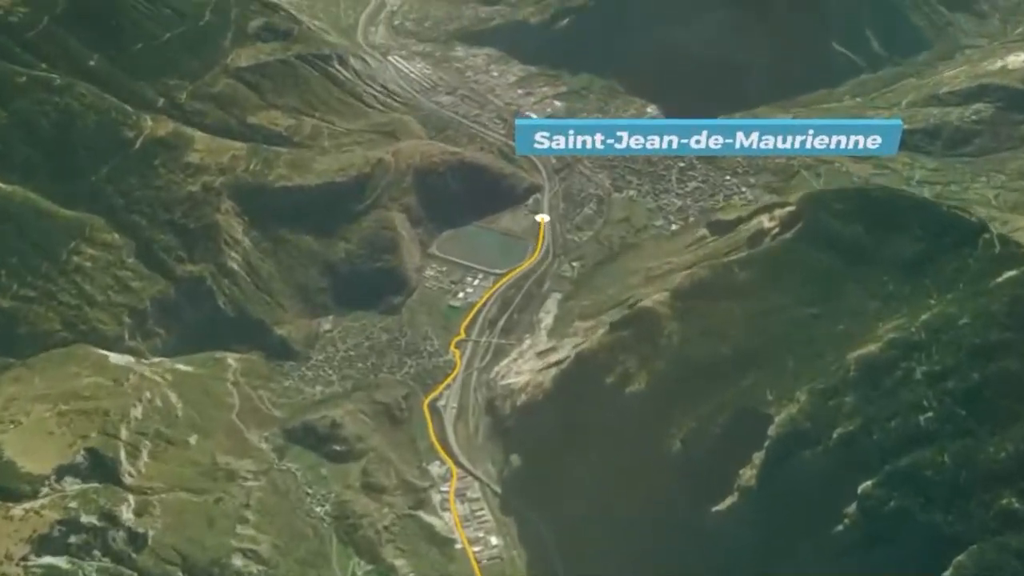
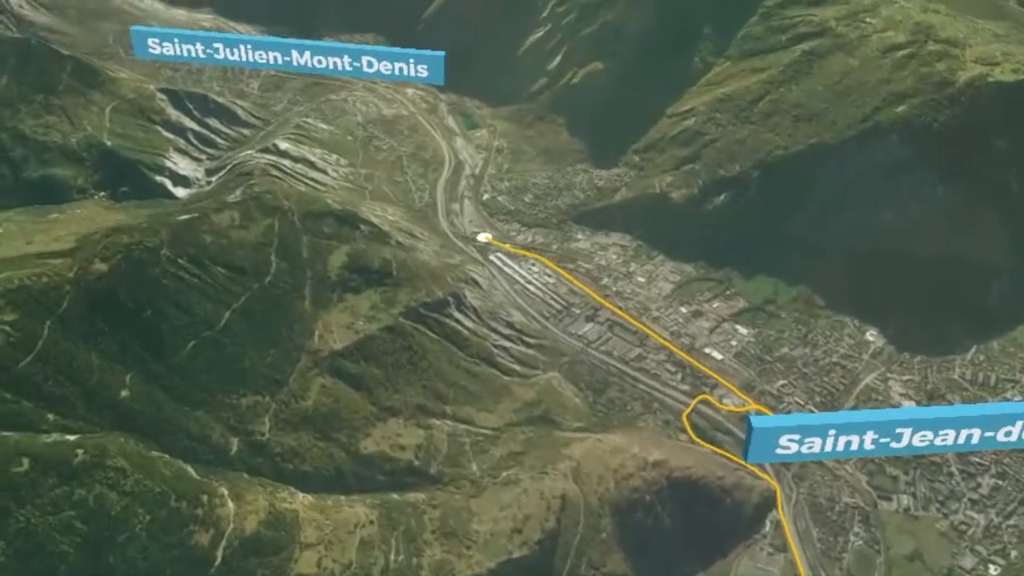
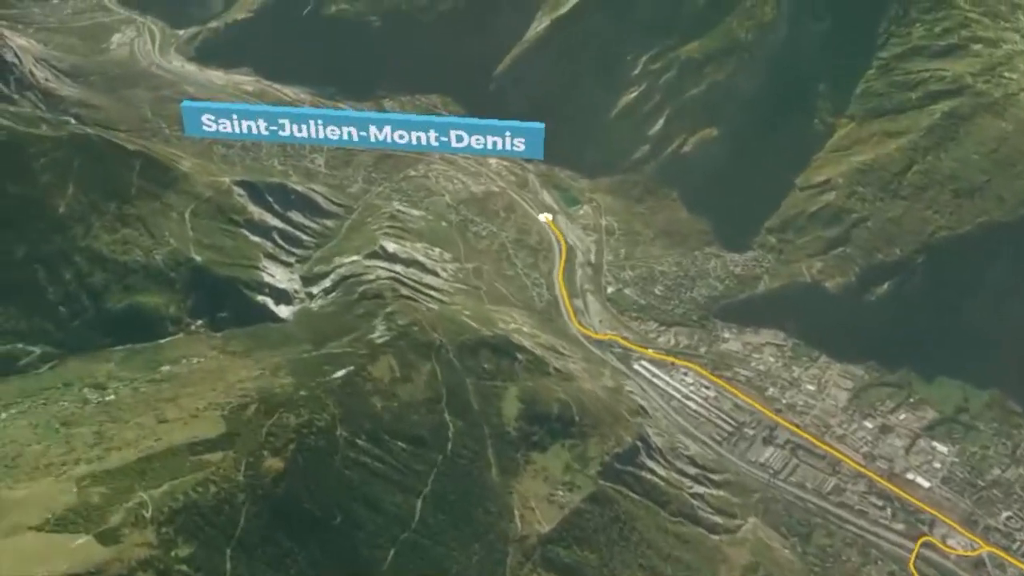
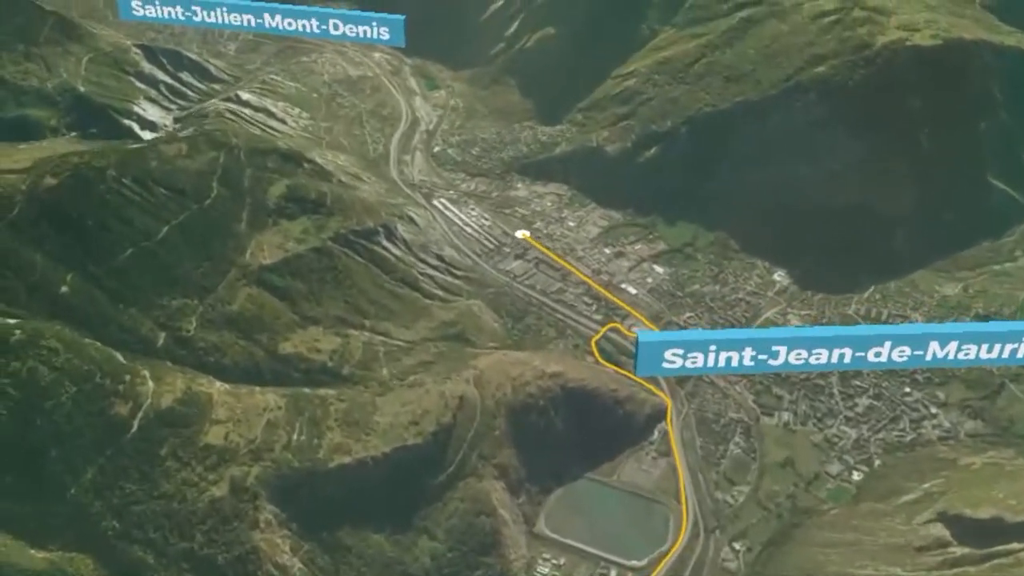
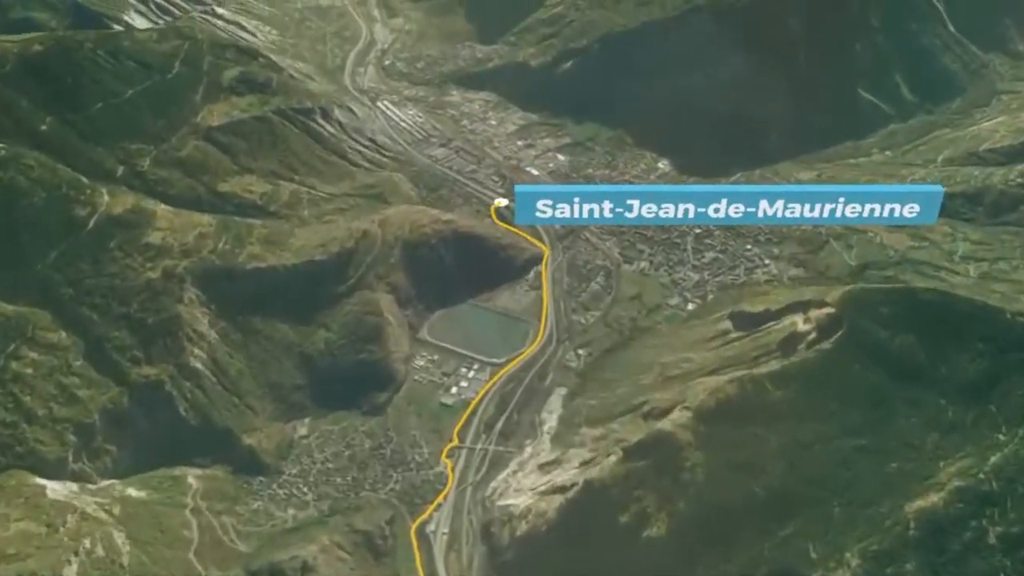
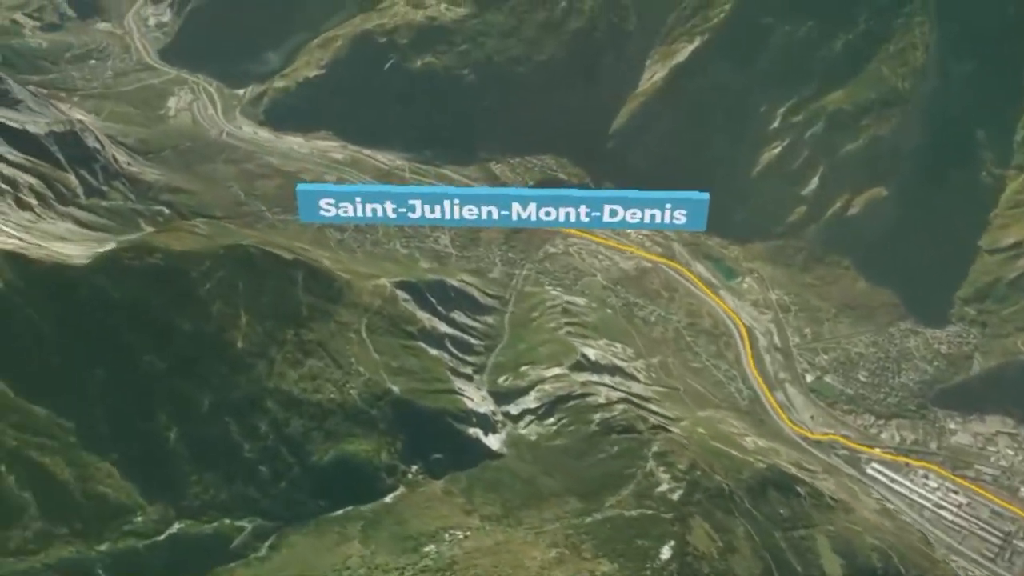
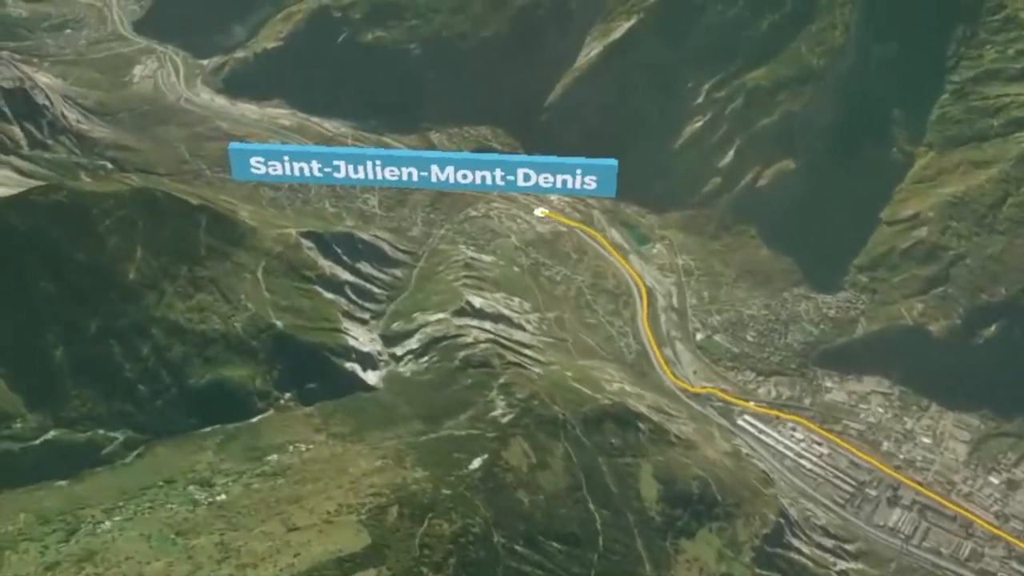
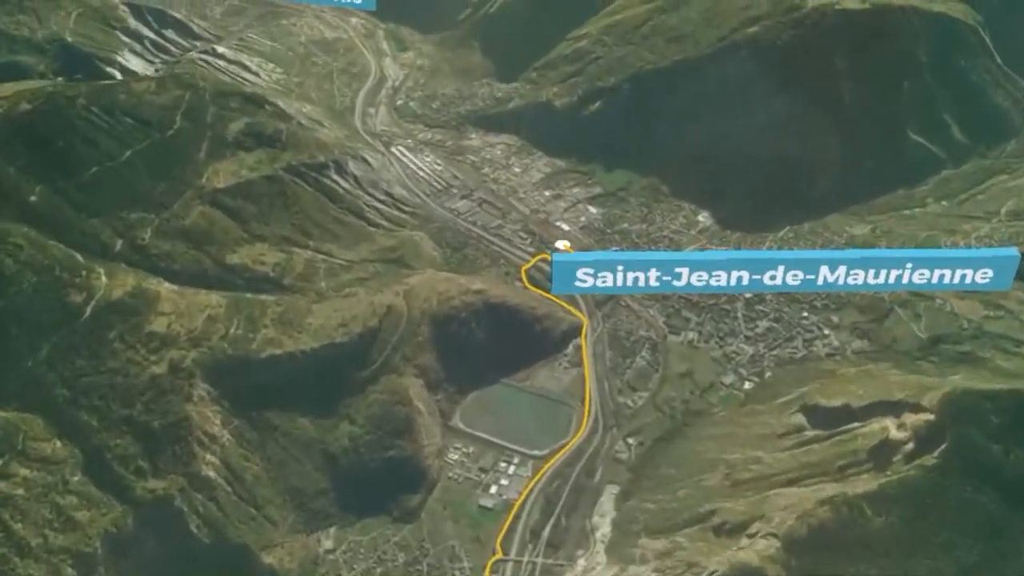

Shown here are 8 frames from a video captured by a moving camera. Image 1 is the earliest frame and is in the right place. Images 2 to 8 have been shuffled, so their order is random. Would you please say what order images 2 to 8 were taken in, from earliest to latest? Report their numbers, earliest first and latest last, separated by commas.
5, 8, 4, 2, 3, 7, 6
